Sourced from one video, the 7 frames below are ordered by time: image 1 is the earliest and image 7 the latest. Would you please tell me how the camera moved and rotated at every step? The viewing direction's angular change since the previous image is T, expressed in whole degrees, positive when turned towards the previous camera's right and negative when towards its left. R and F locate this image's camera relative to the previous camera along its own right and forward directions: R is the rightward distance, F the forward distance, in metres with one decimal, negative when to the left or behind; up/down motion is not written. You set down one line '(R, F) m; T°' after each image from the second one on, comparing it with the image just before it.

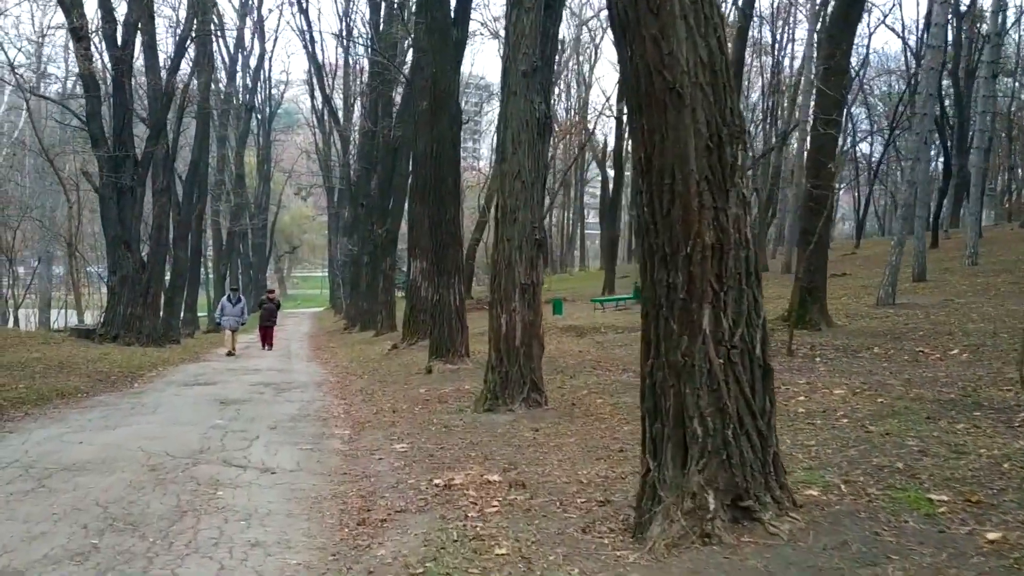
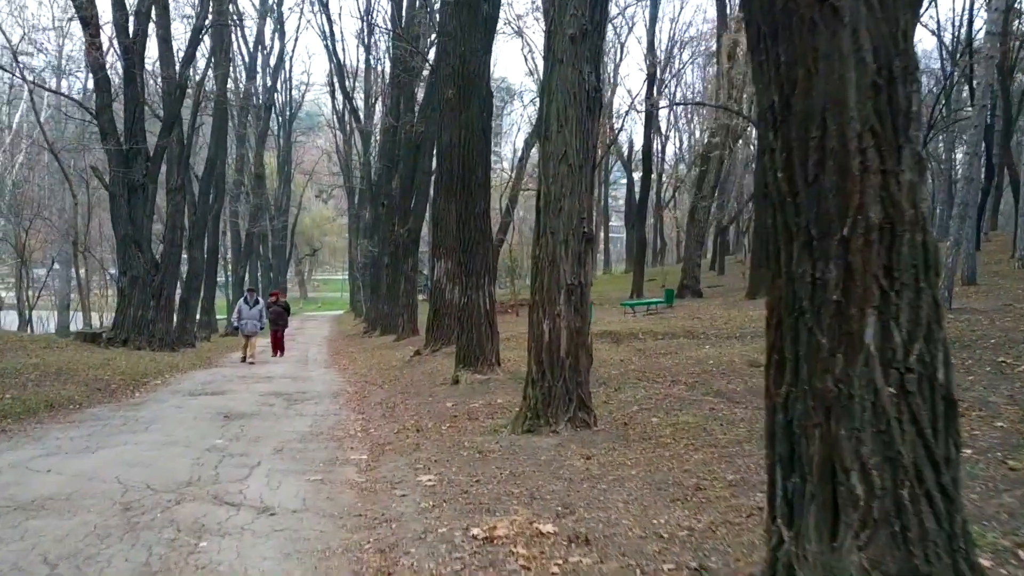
(-0.2, +1.3) m; -1°
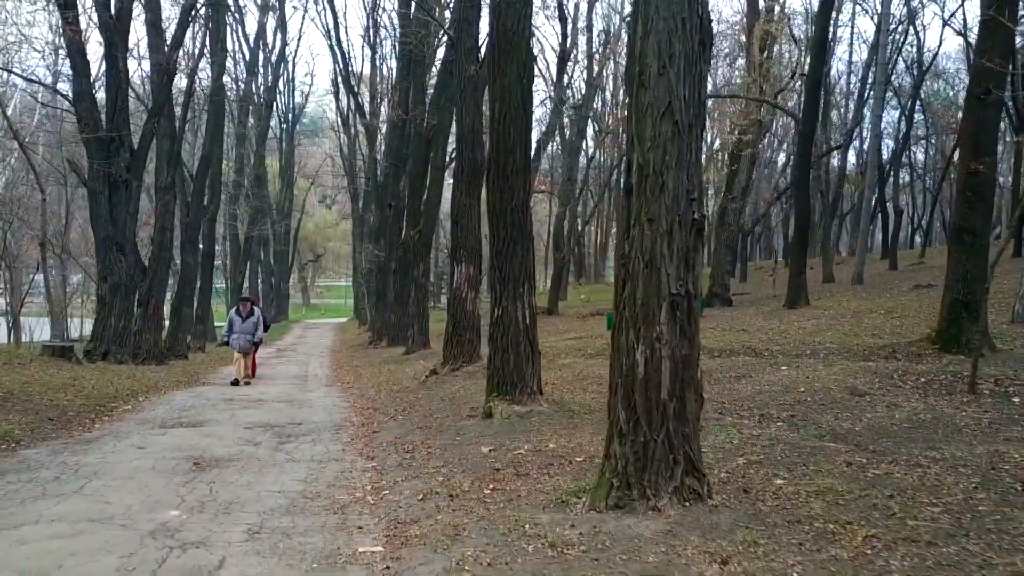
(-0.4, +2.3) m; 0°
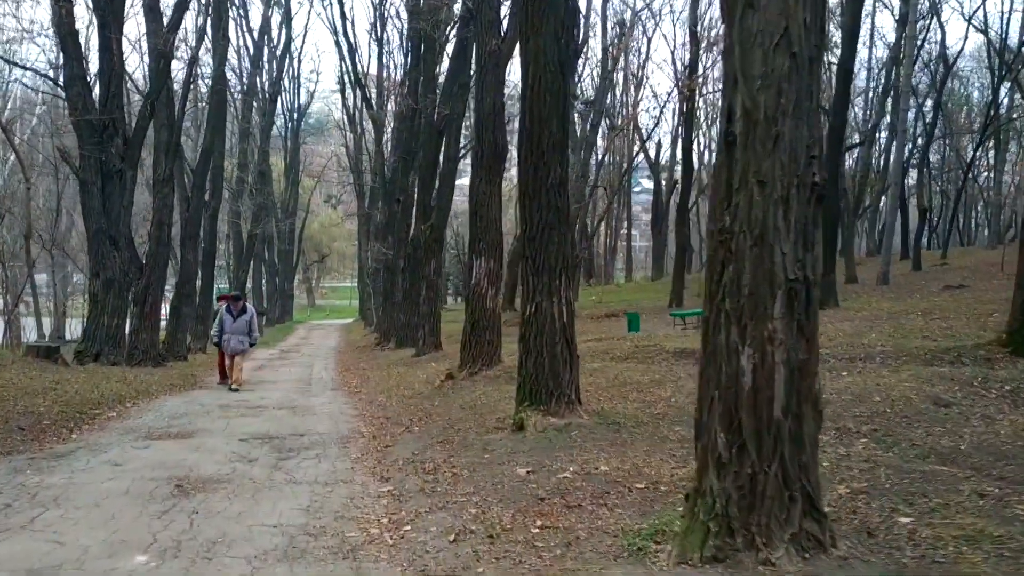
(-0.3, +1.3) m; 0°
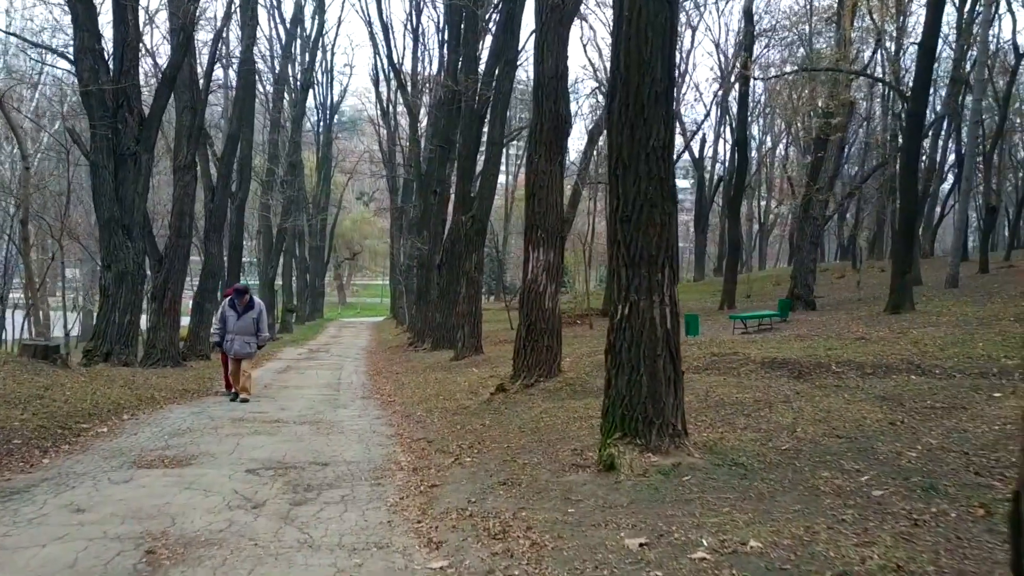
(-0.4, +2.0) m; -2°
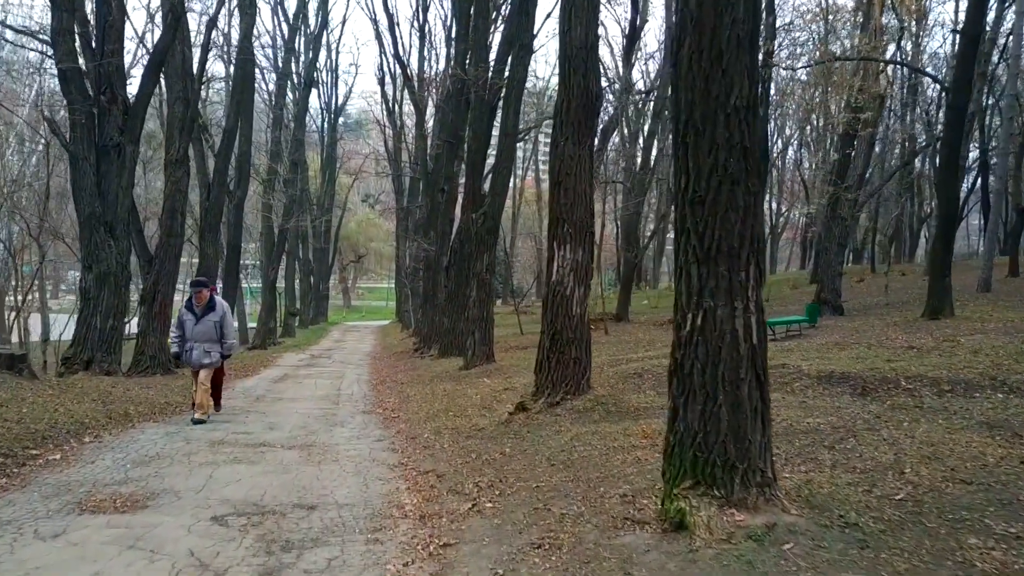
(-0.2, +1.5) m; 0°
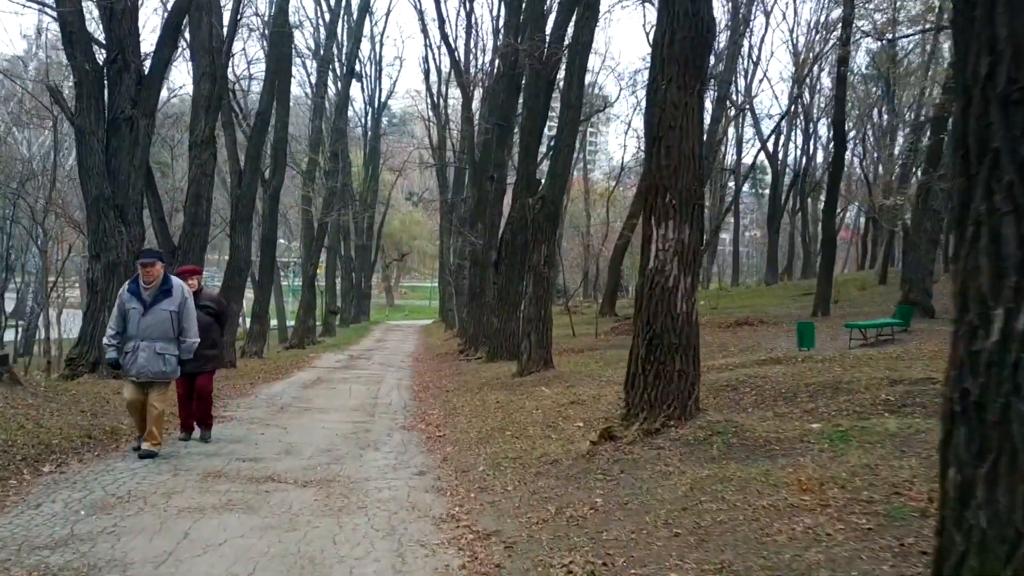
(-0.3, +2.2) m; -3°
